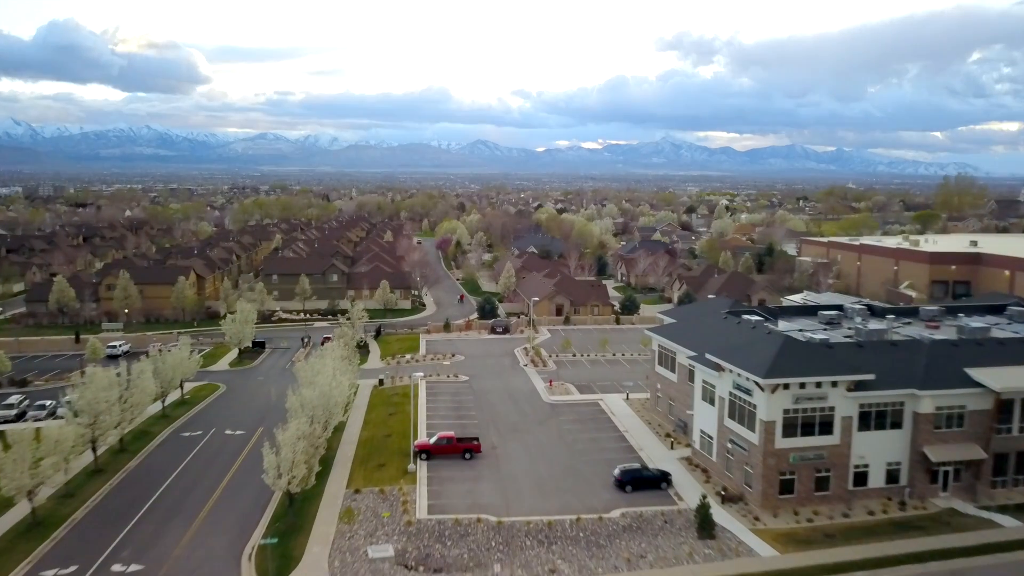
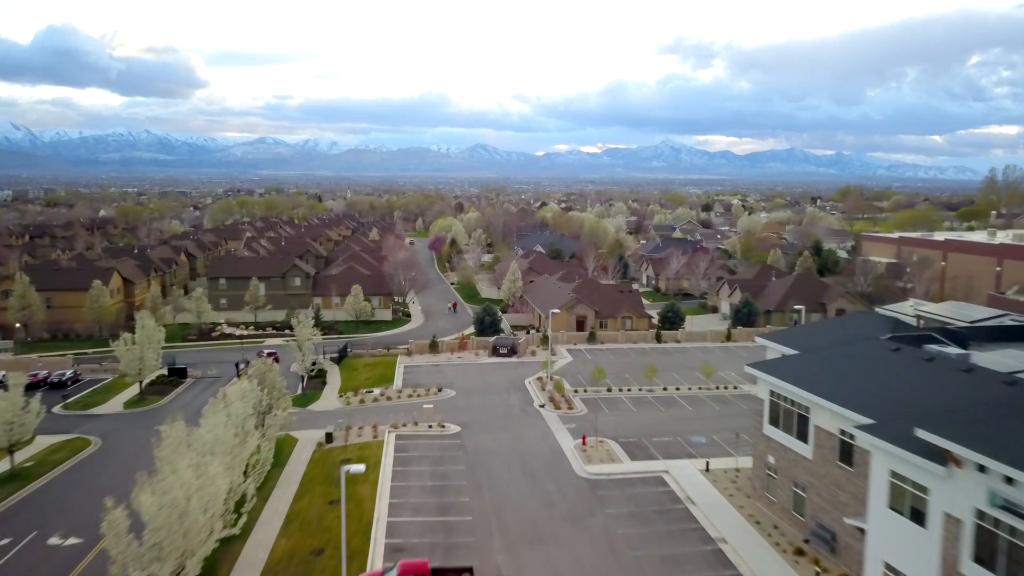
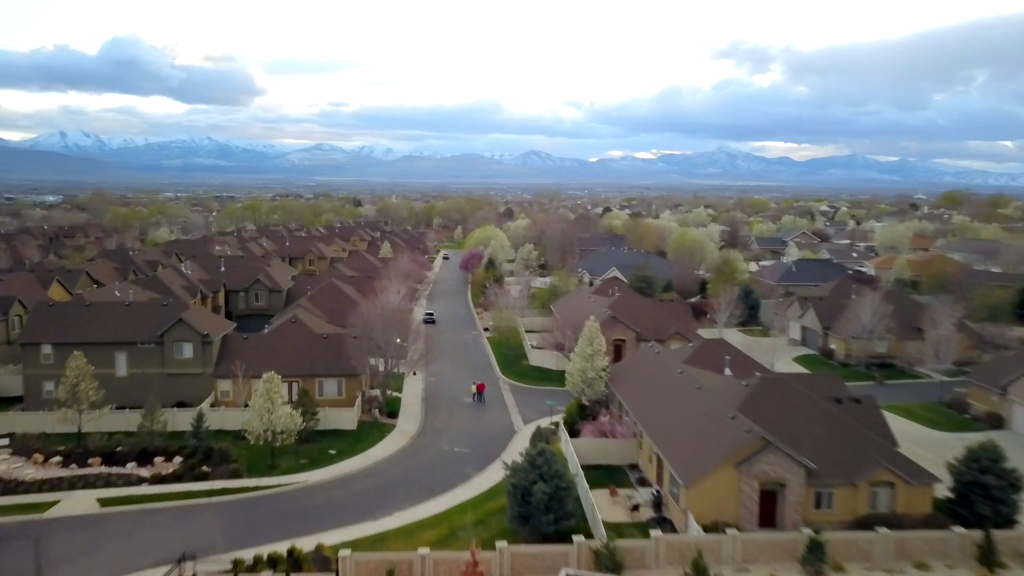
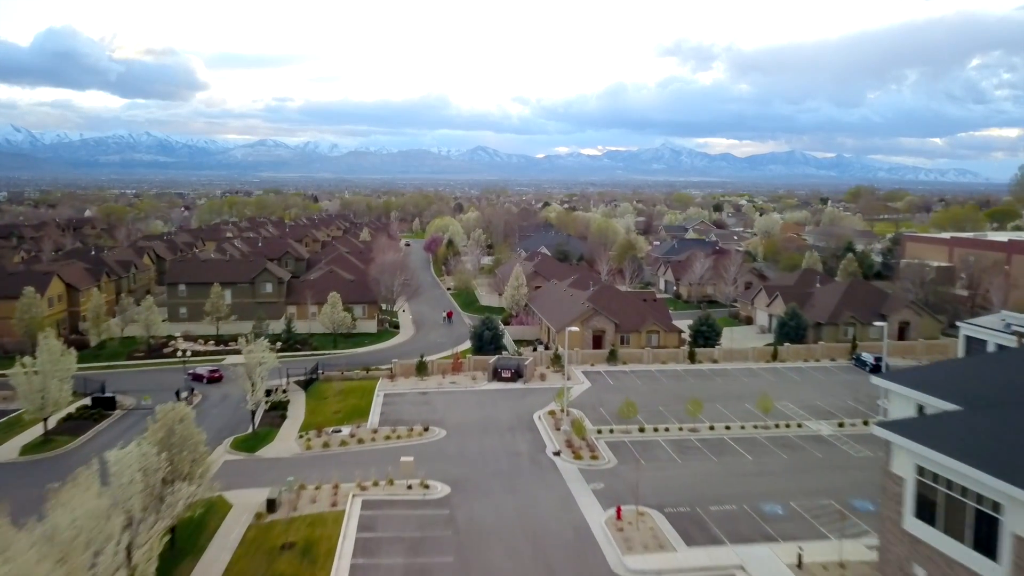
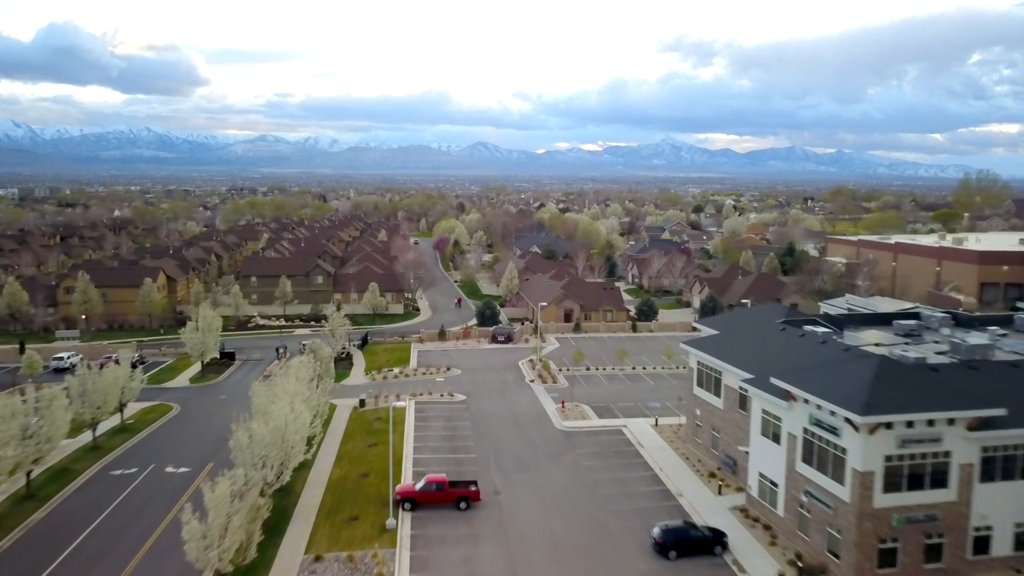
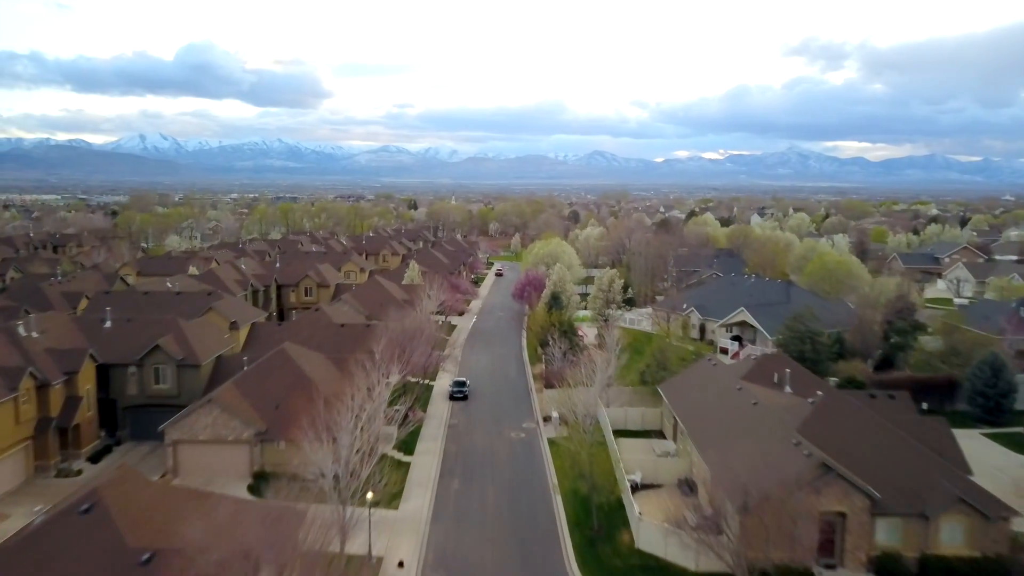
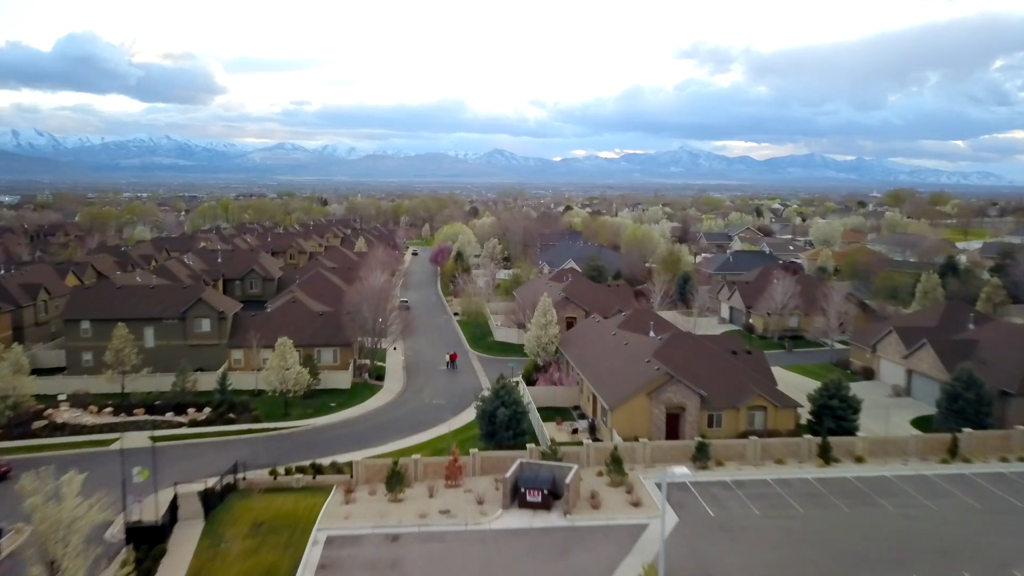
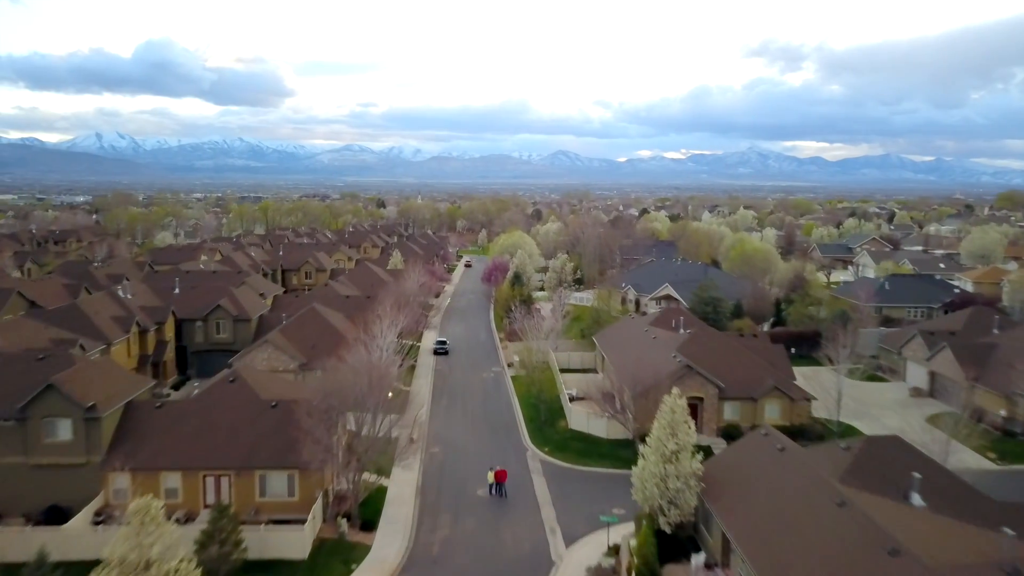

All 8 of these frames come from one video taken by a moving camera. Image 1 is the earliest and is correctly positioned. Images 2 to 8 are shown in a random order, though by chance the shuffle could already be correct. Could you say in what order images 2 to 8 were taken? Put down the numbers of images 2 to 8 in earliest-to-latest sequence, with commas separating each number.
5, 2, 4, 7, 3, 8, 6
